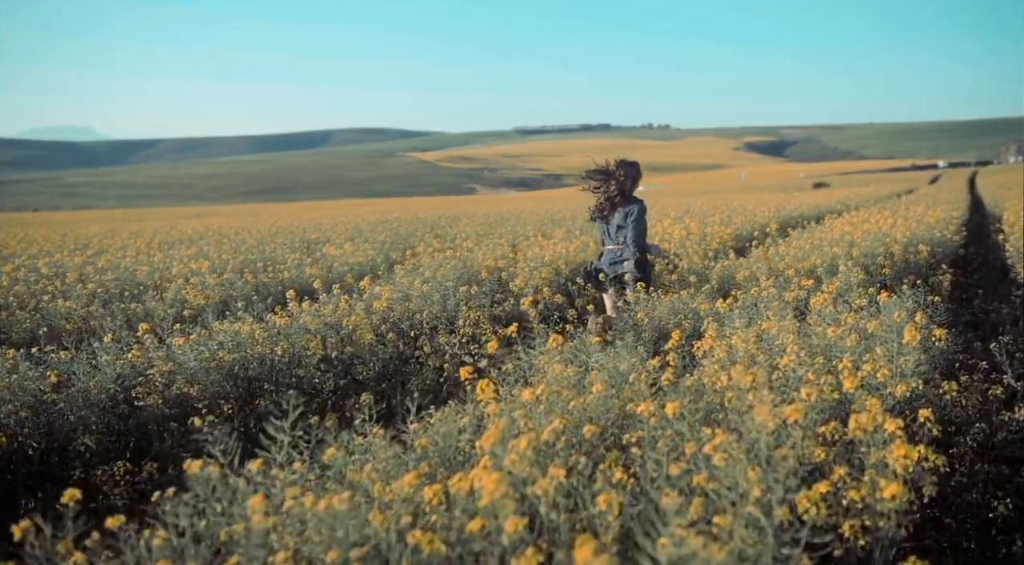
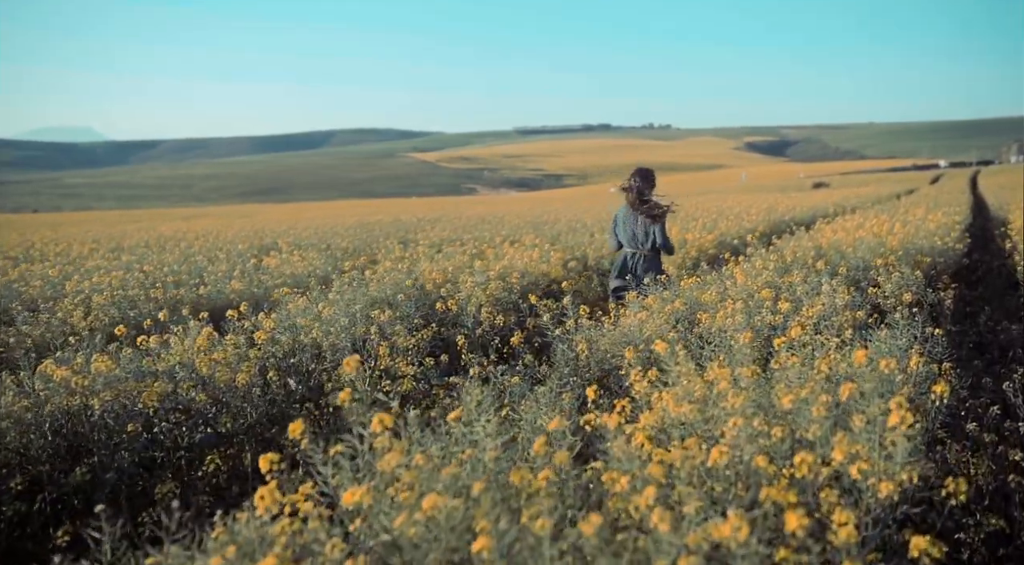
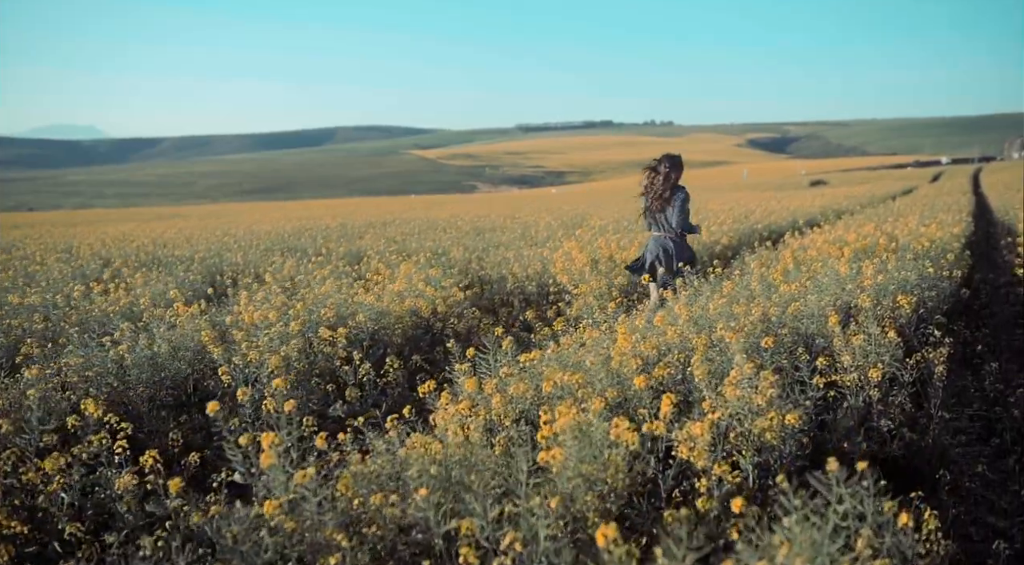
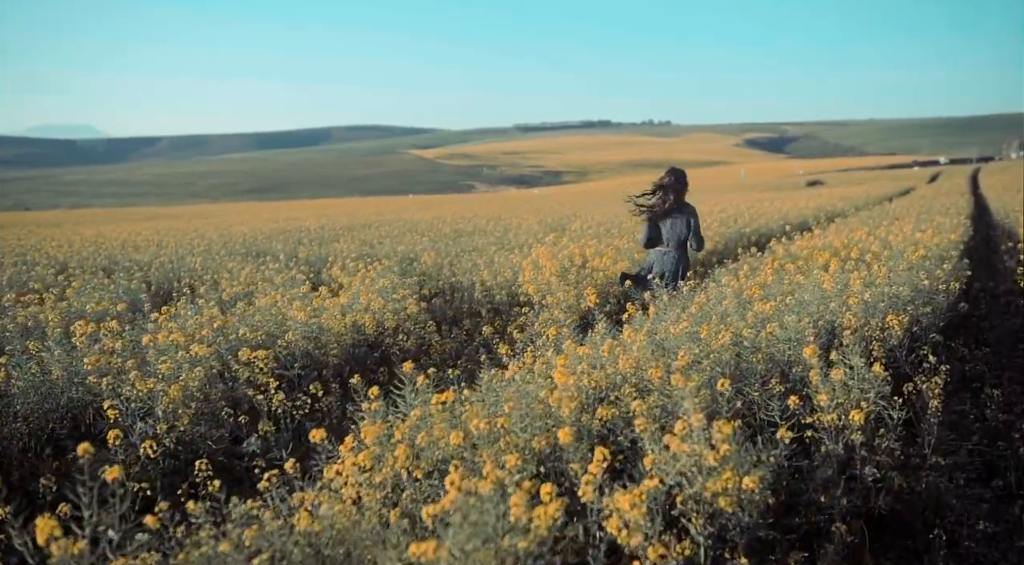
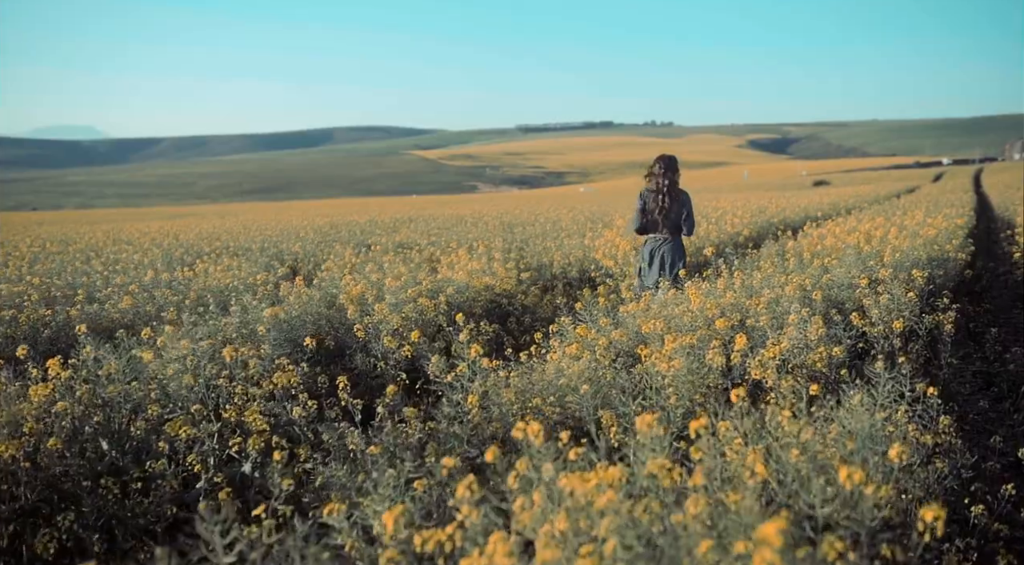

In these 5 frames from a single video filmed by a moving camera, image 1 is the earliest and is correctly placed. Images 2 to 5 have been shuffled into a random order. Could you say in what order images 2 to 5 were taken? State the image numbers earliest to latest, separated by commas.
2, 5, 3, 4
